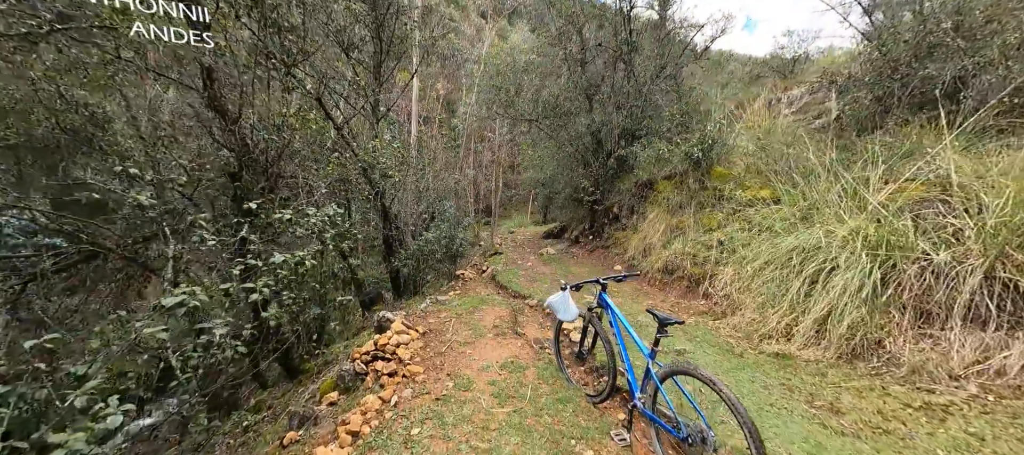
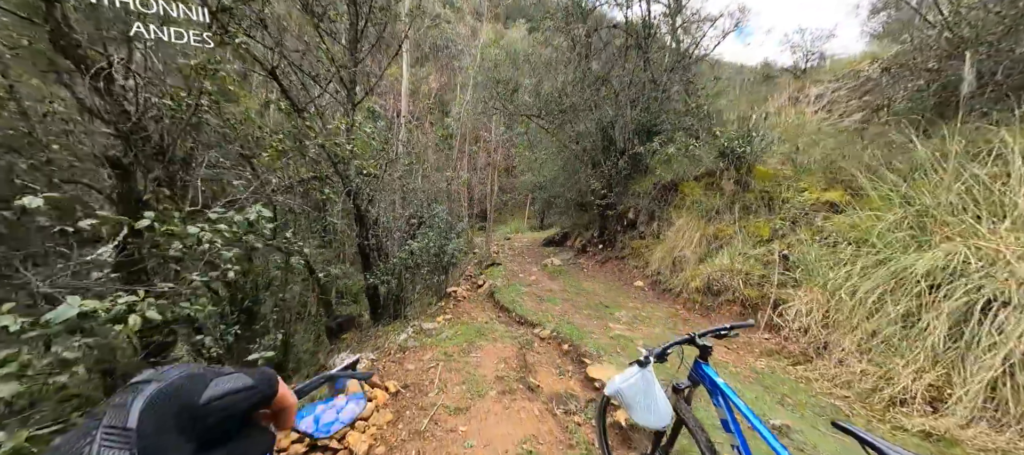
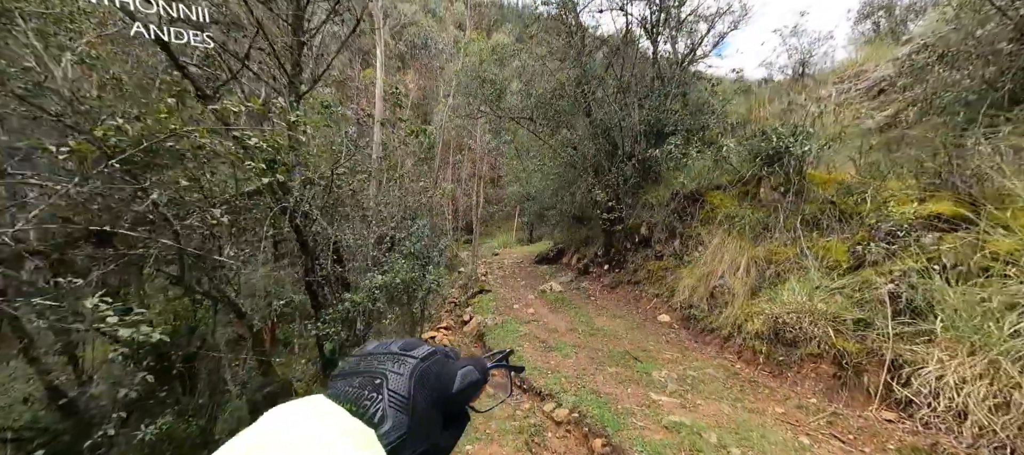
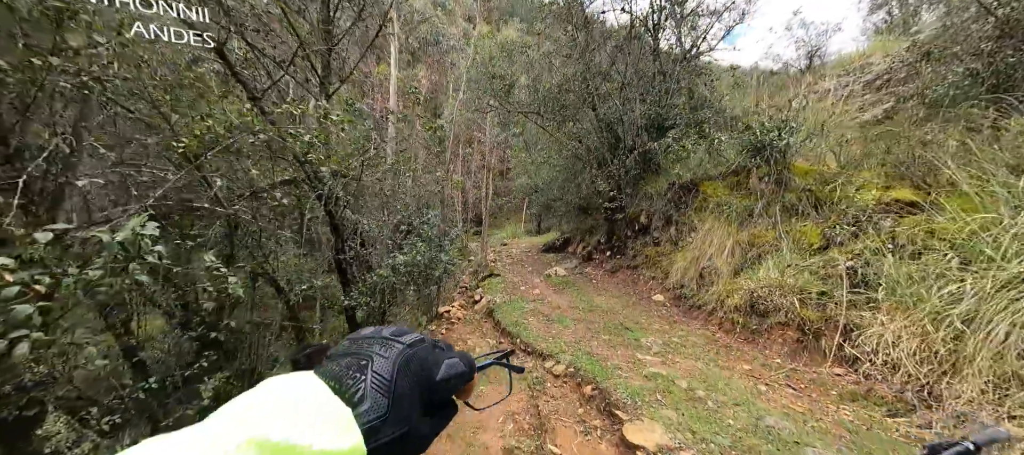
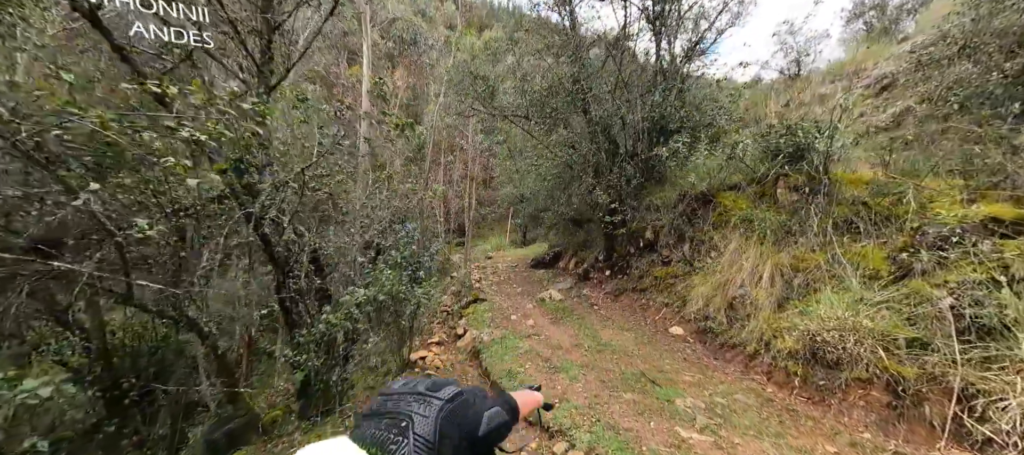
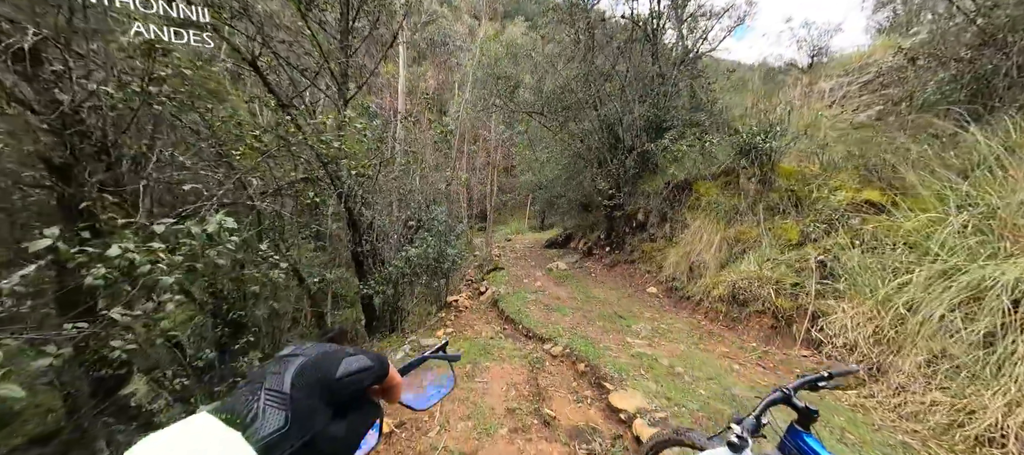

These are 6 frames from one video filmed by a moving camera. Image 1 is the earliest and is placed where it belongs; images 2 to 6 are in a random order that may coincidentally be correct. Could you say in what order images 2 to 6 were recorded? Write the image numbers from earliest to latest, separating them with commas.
2, 6, 4, 3, 5
